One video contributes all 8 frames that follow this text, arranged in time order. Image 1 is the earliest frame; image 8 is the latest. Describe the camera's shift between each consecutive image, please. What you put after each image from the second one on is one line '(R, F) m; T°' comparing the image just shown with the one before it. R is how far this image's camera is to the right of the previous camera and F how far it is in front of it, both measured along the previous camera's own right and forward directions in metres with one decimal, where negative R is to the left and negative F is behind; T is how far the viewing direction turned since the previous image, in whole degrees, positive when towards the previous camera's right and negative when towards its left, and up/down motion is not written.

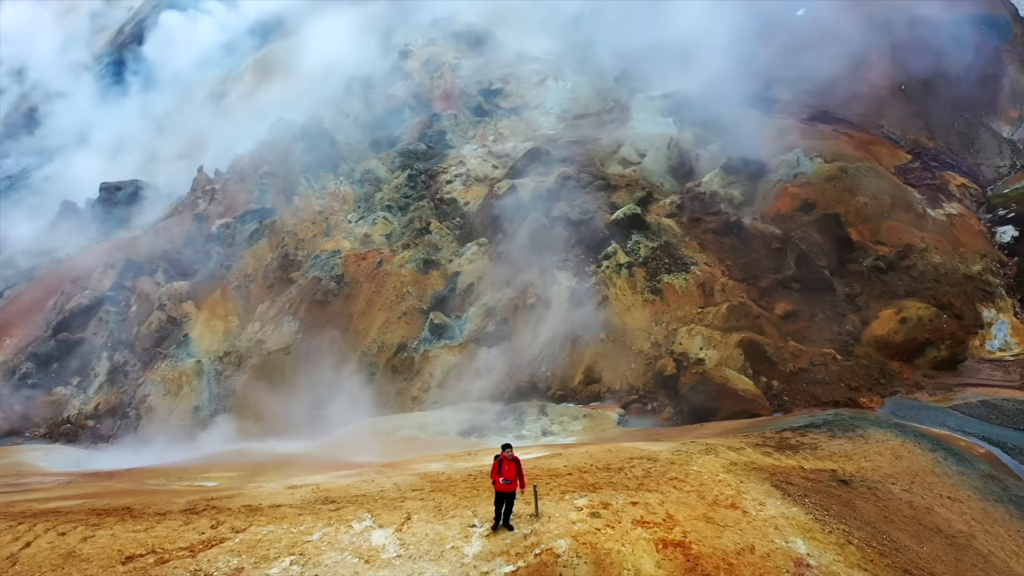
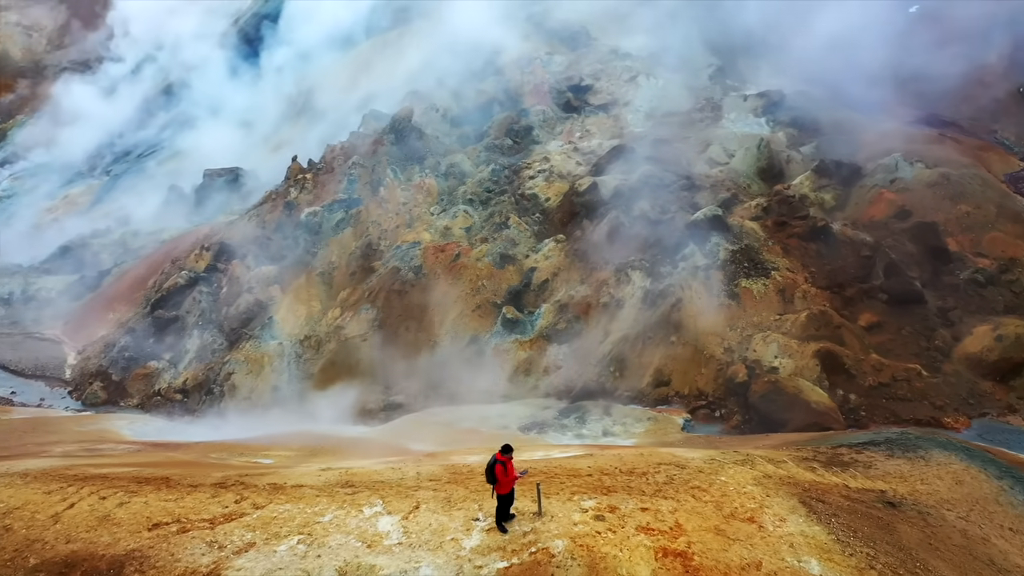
(+0.6, +0.1) m; -7°
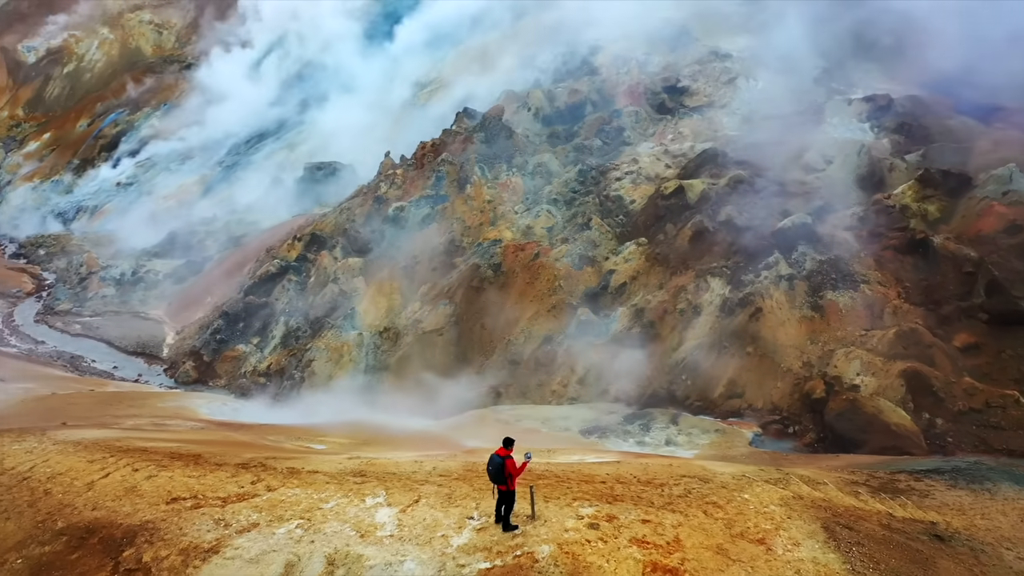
(+0.7, +0.1) m; -7°
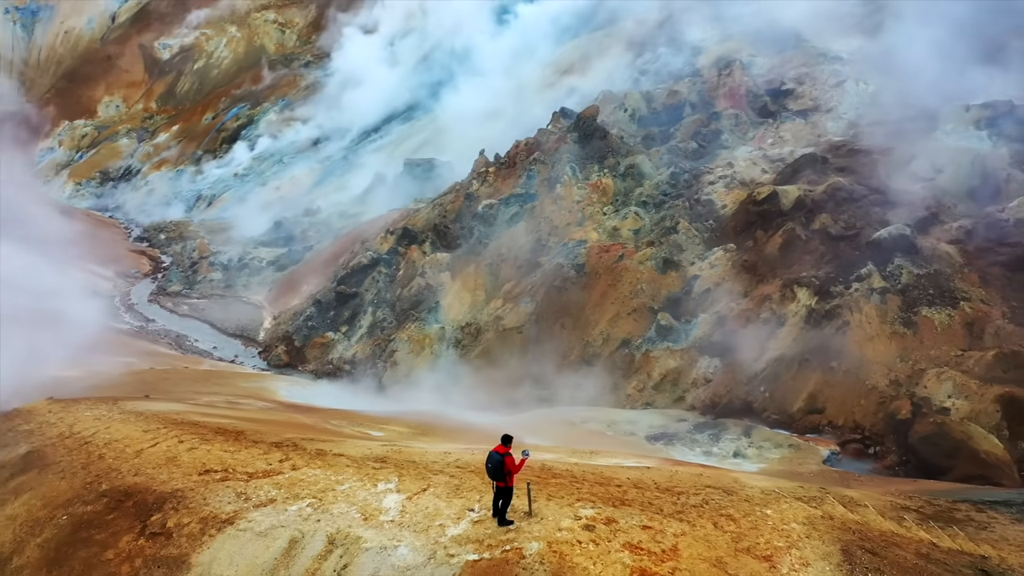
(+0.7, 0.0) m; -7°
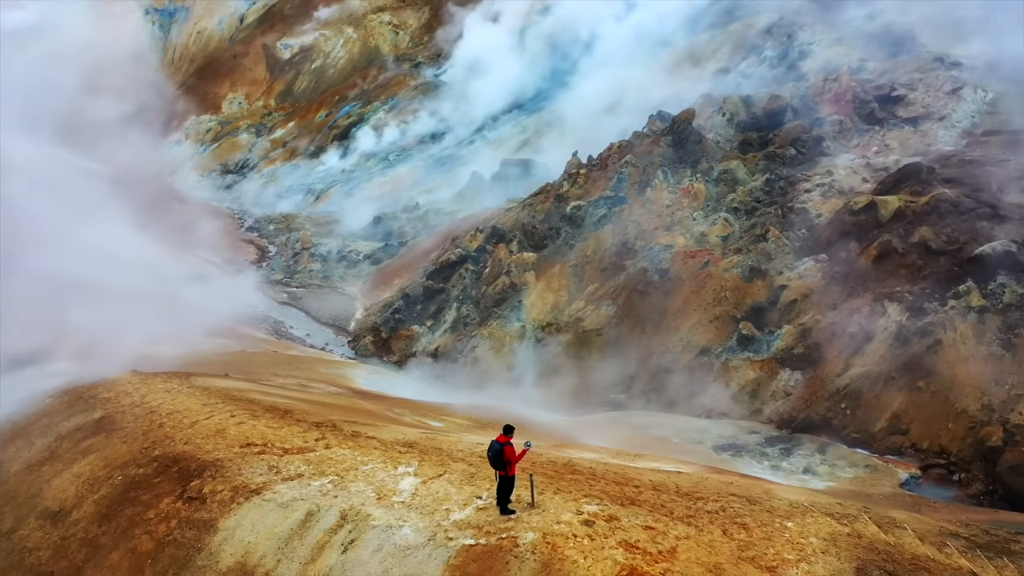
(+0.7, -0.1) m; -7°
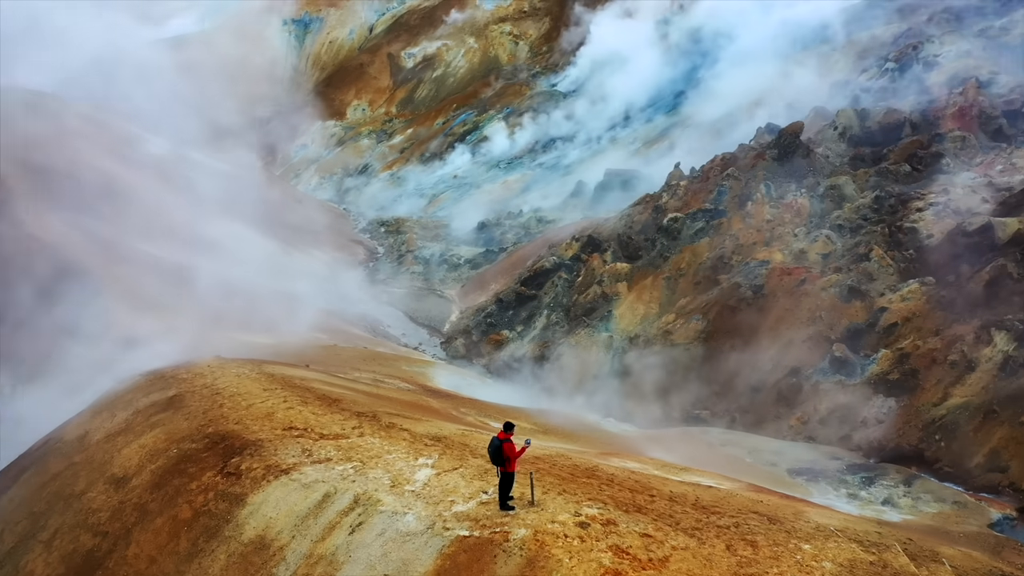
(+0.8, -0.1) m; -8°
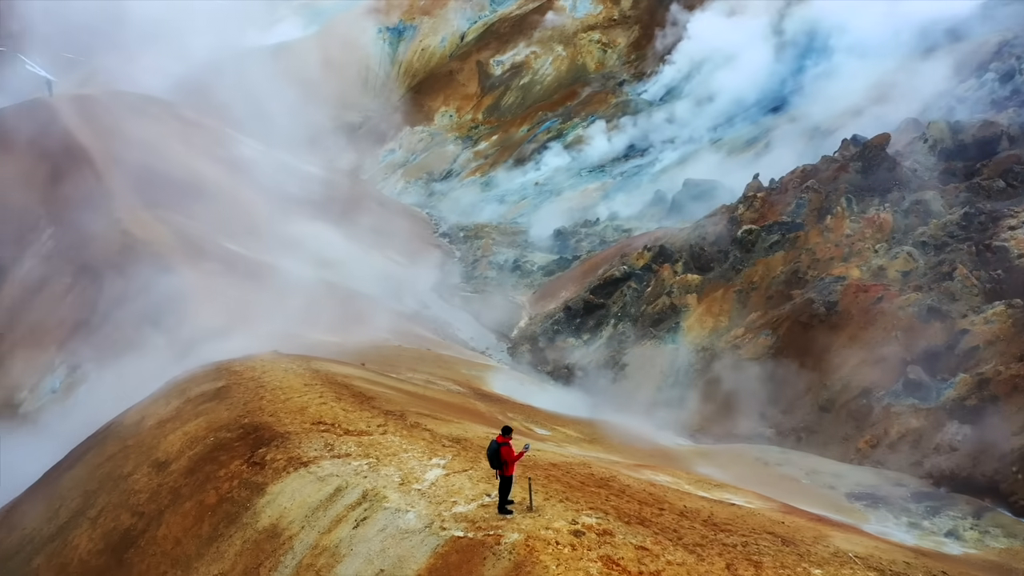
(+0.6, 0.0) m; -6°
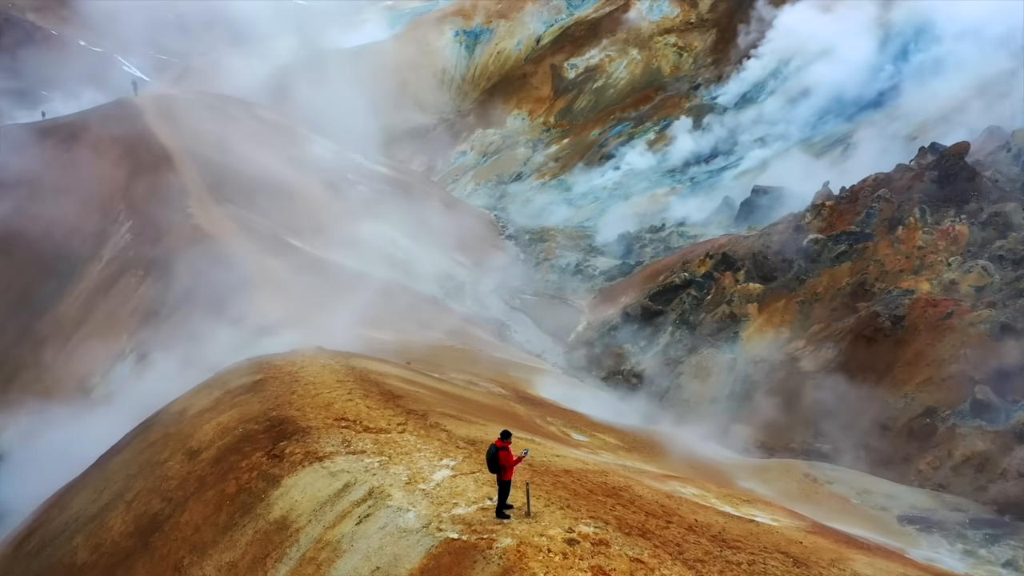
(+0.5, 0.0) m; -5°
